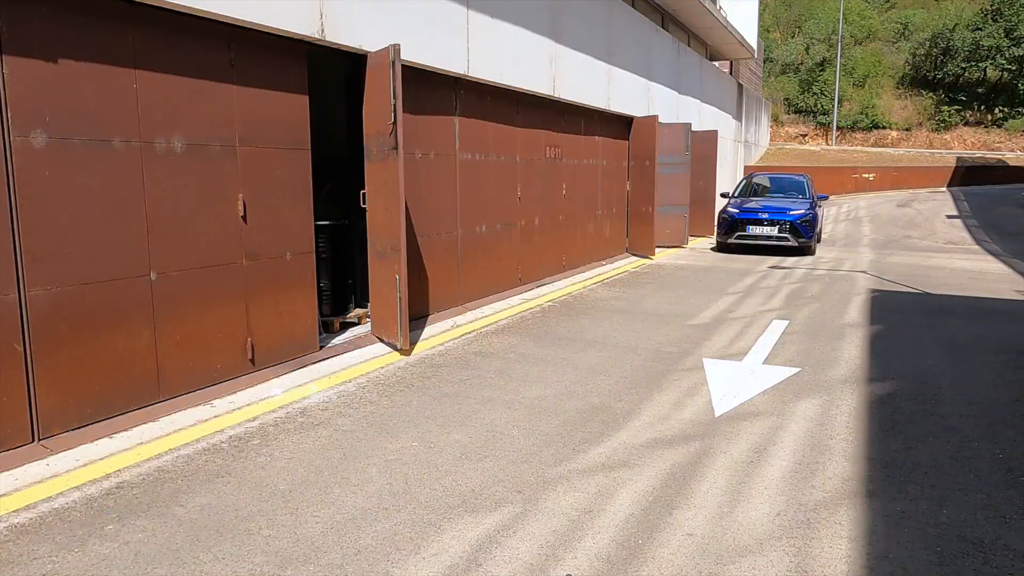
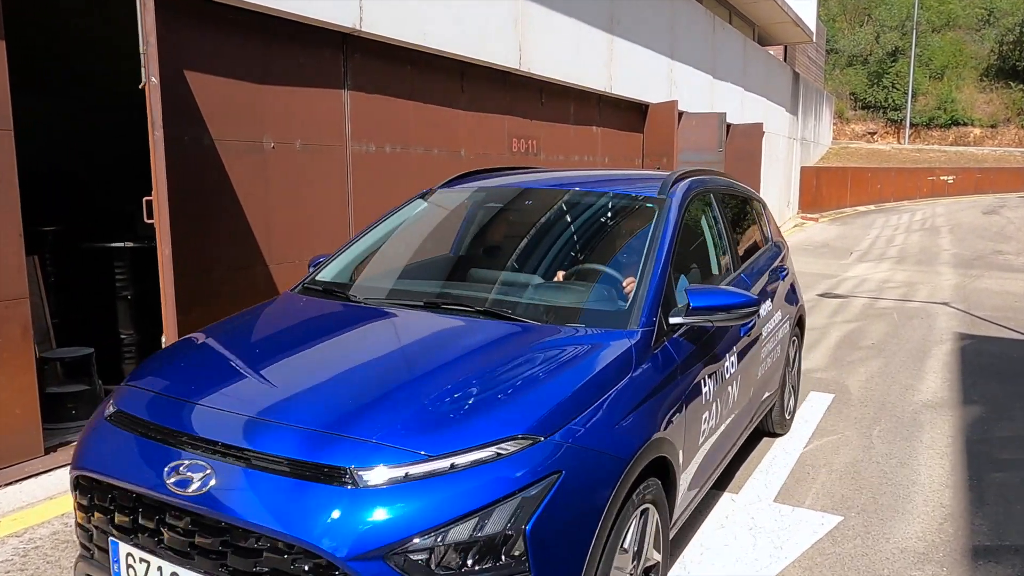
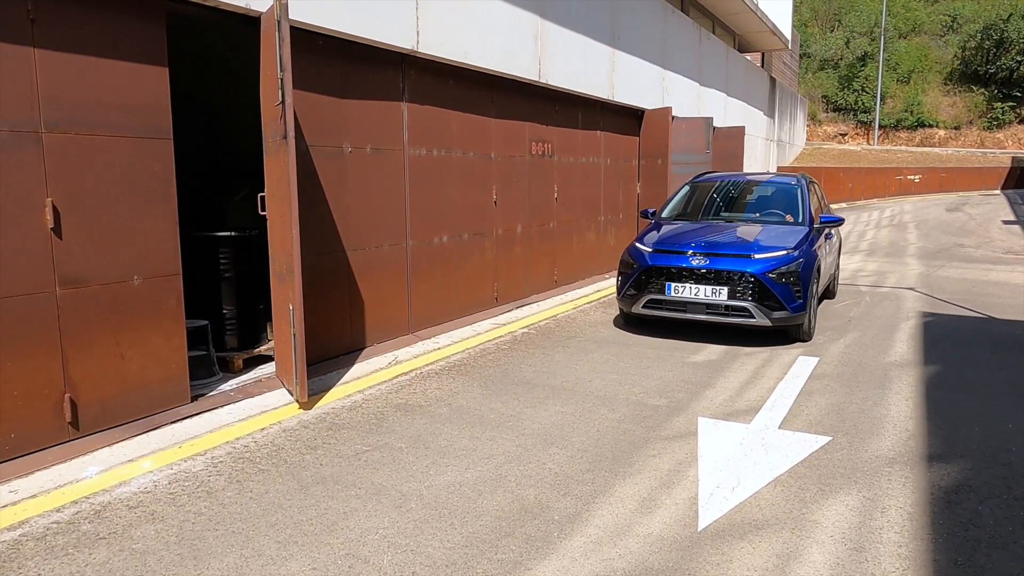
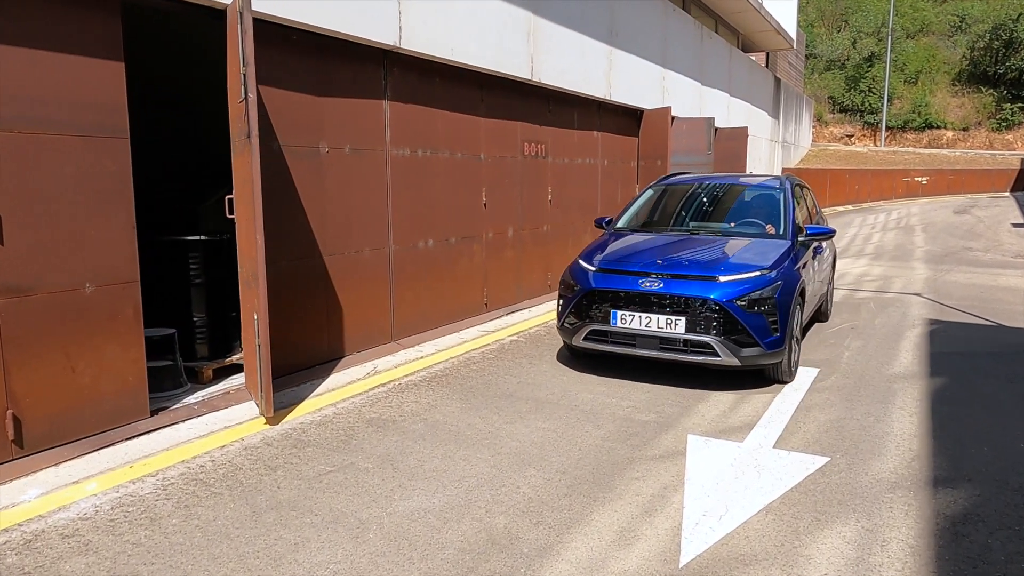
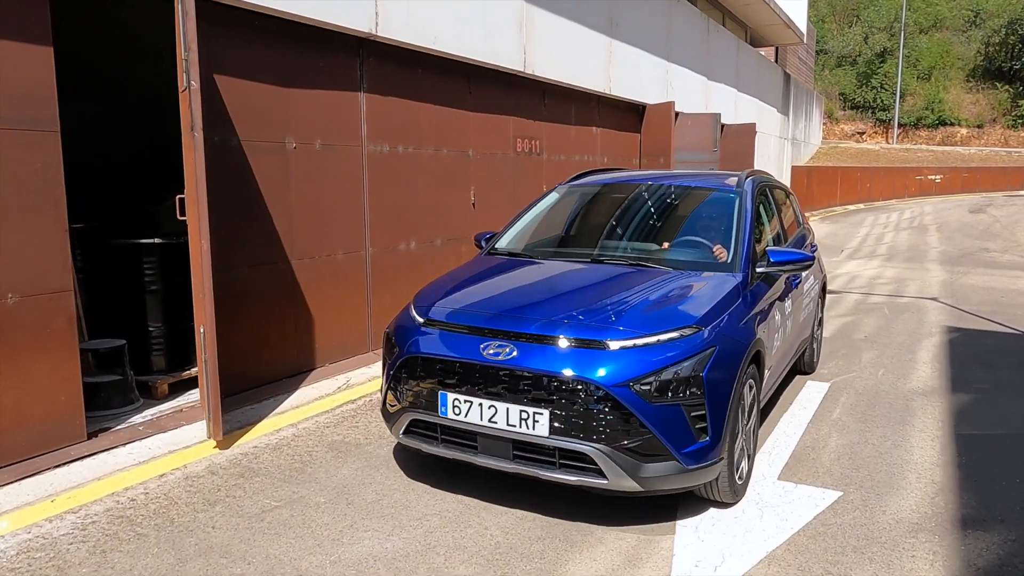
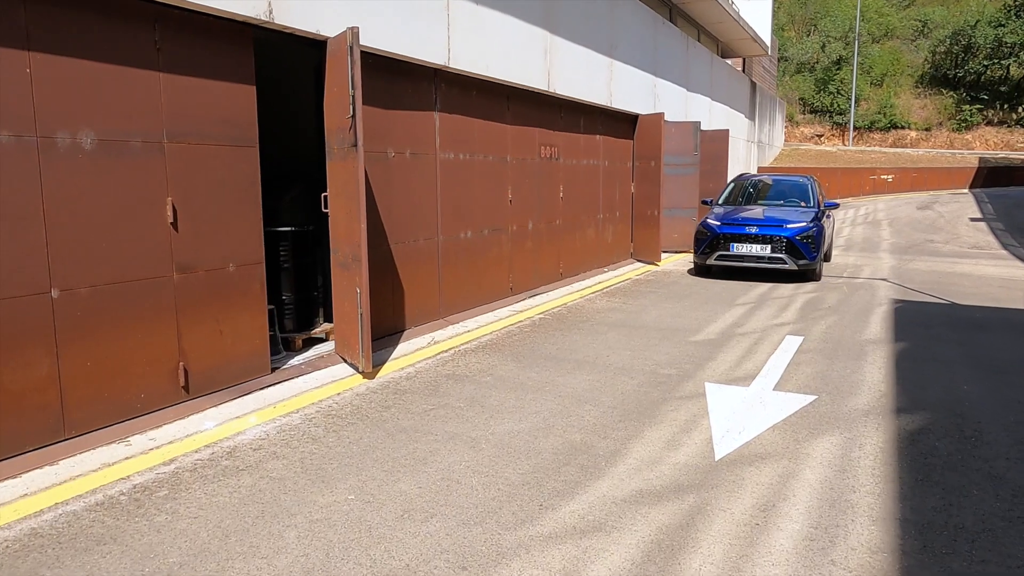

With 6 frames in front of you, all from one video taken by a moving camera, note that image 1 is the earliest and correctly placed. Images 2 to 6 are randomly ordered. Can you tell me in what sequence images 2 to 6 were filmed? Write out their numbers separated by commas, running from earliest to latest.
6, 3, 4, 5, 2
